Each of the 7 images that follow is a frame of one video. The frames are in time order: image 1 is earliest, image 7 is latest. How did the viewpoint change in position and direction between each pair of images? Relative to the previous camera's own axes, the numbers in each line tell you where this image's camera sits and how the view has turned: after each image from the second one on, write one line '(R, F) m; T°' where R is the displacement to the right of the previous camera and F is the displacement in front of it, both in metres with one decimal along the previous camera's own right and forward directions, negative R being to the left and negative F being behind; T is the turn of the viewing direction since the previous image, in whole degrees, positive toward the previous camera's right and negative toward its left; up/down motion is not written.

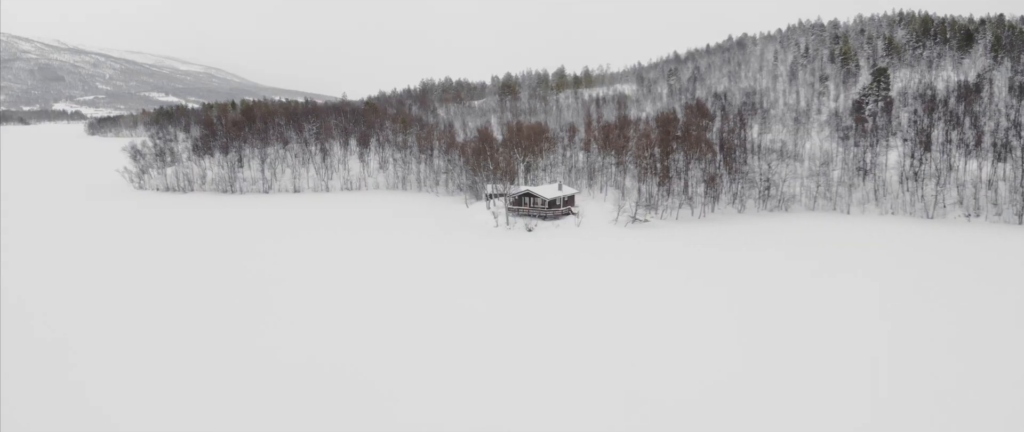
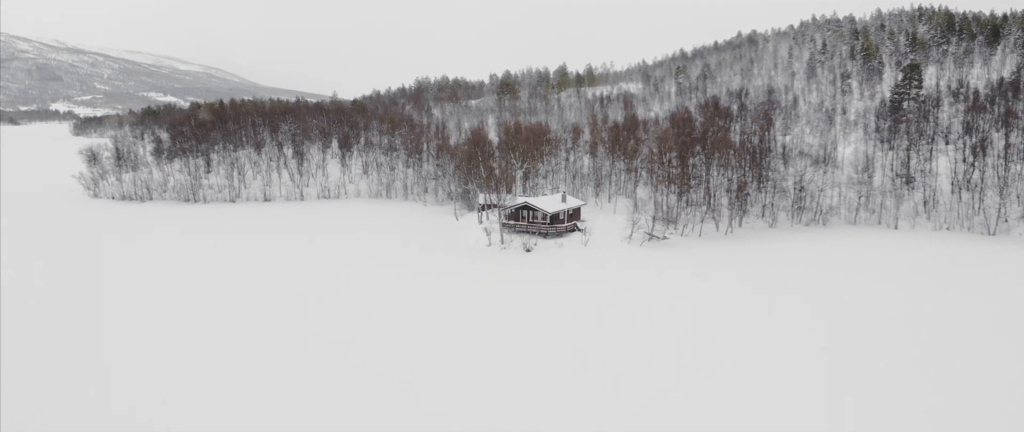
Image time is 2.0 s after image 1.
(+0.4, +8.1) m; 0°
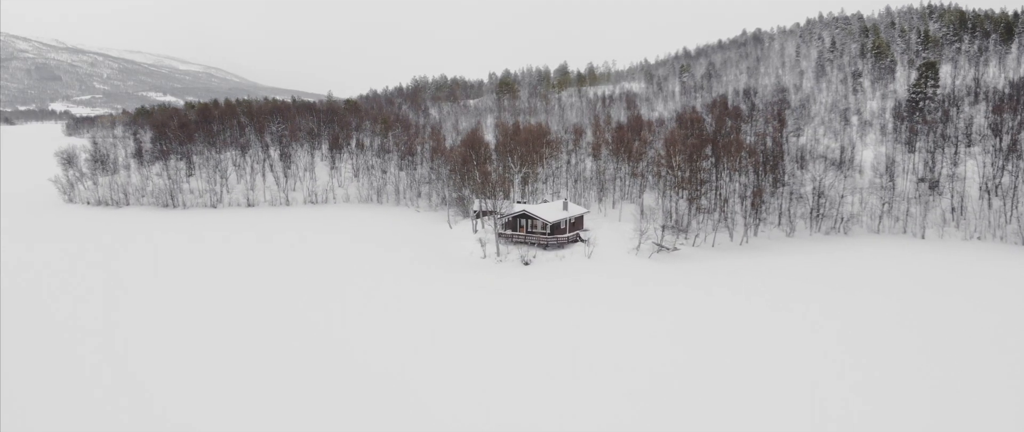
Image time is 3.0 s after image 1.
(+0.3, +3.8) m; 0°
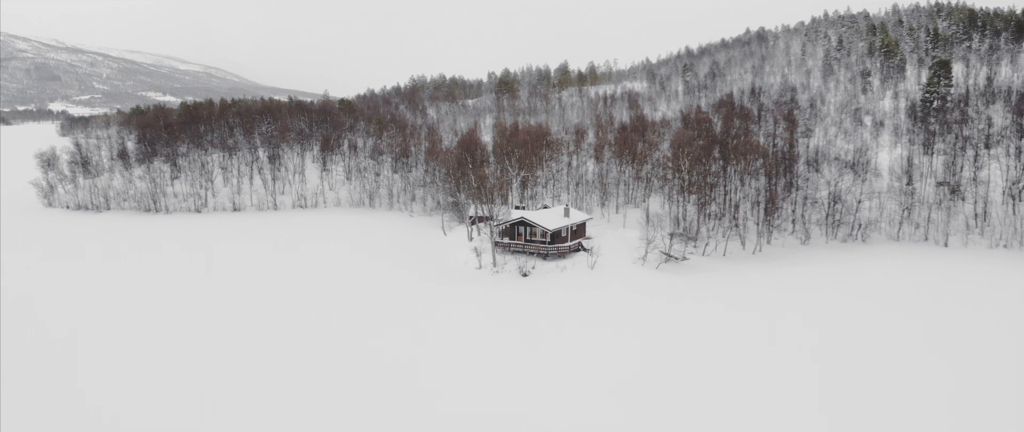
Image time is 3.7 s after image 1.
(+0.2, +2.8) m; 0°
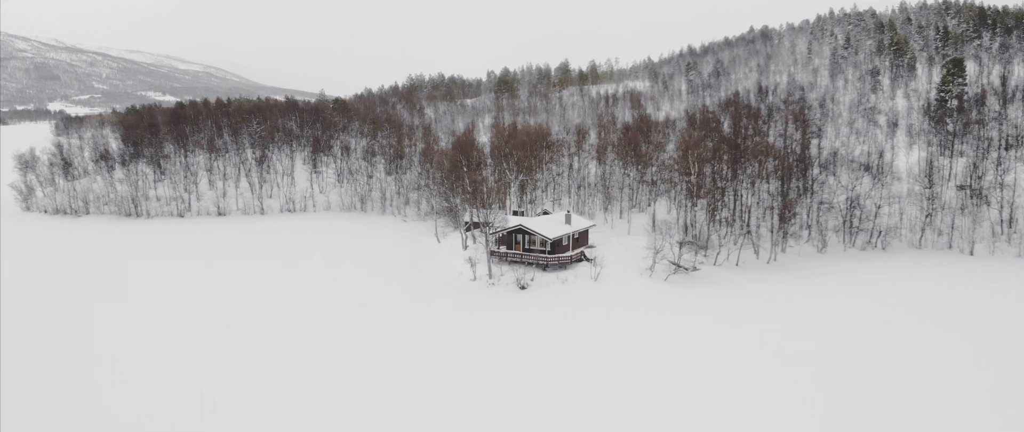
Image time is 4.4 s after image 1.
(+0.2, +2.8) m; 0°
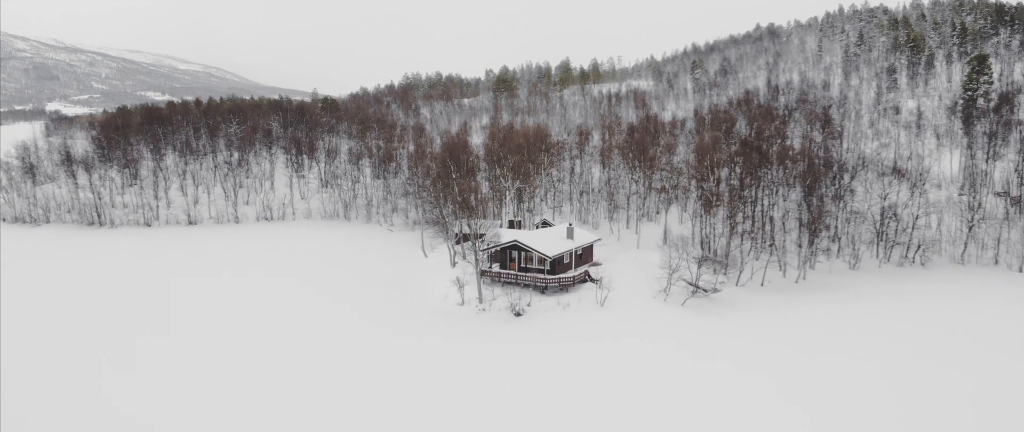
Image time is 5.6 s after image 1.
(+0.4, +4.7) m; 0°
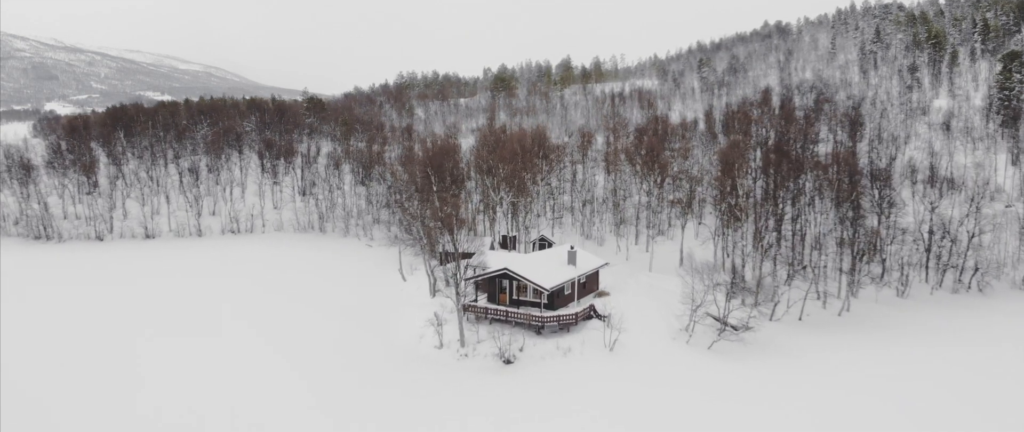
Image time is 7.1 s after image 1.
(+0.6, +5.6) m; 0°
